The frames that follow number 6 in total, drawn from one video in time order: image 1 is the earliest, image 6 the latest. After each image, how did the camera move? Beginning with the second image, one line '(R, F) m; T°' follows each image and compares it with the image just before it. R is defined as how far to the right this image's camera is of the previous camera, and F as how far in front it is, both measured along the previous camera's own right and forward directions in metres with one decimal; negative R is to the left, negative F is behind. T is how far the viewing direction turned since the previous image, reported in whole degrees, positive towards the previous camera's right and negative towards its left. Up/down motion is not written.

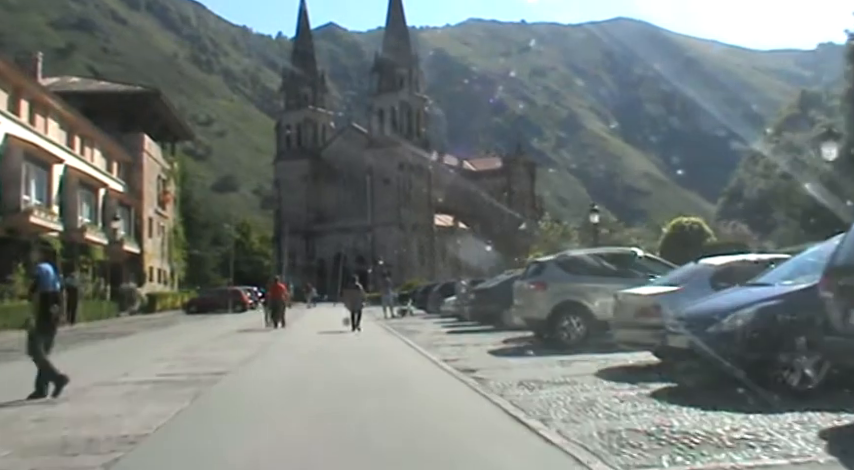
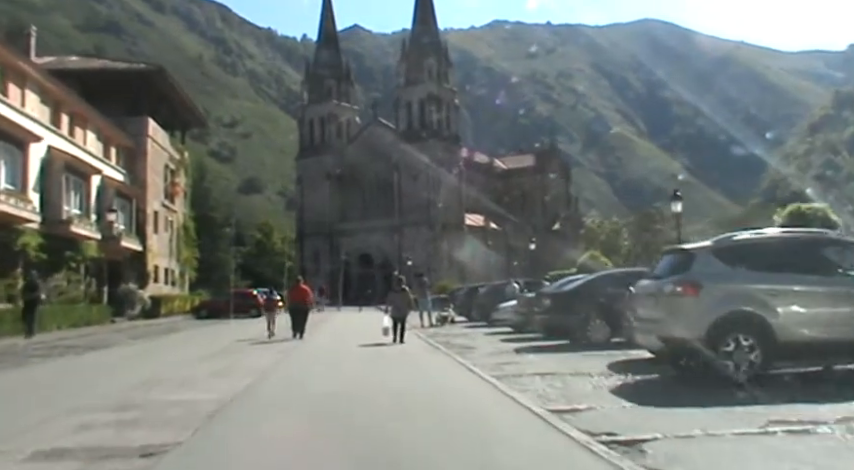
(-0.9, +6.6) m; -2°
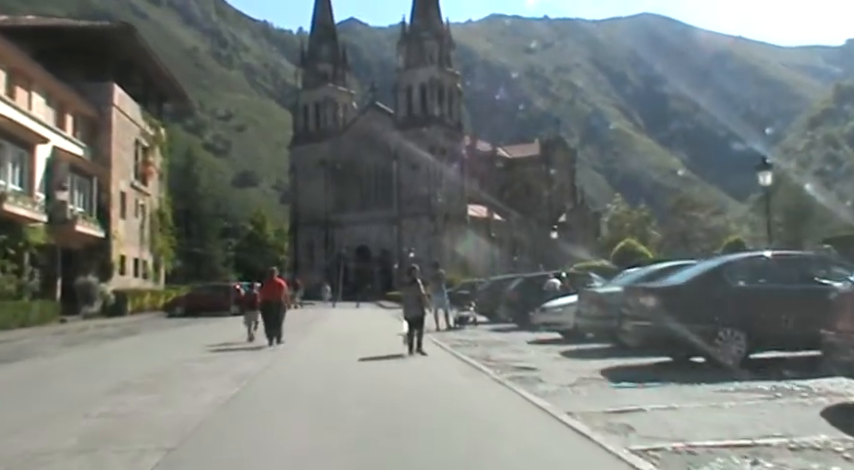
(-0.7, +6.9) m; 0°
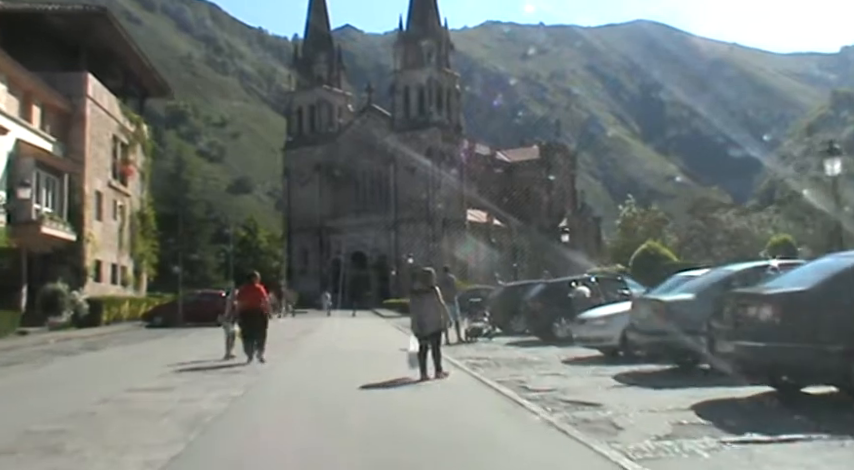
(-0.4, +3.6) m; 0°
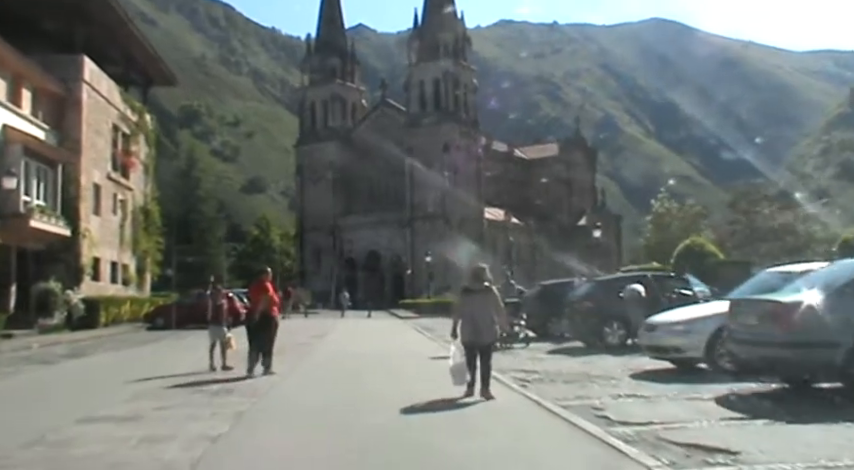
(-0.4, +3.1) m; -1°
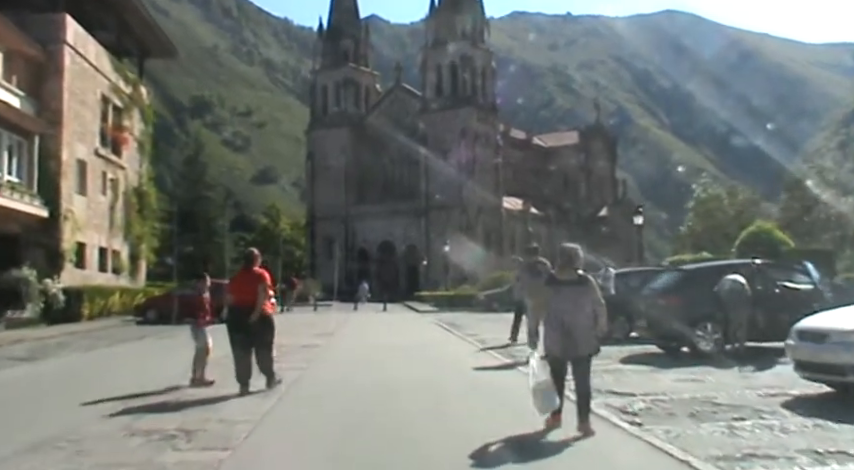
(-0.6, +4.4) m; -1°
